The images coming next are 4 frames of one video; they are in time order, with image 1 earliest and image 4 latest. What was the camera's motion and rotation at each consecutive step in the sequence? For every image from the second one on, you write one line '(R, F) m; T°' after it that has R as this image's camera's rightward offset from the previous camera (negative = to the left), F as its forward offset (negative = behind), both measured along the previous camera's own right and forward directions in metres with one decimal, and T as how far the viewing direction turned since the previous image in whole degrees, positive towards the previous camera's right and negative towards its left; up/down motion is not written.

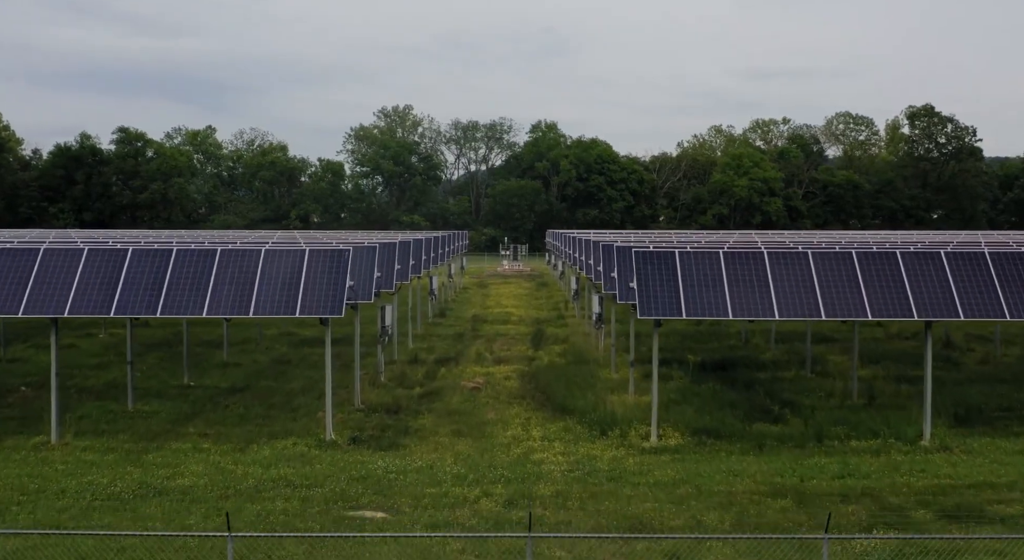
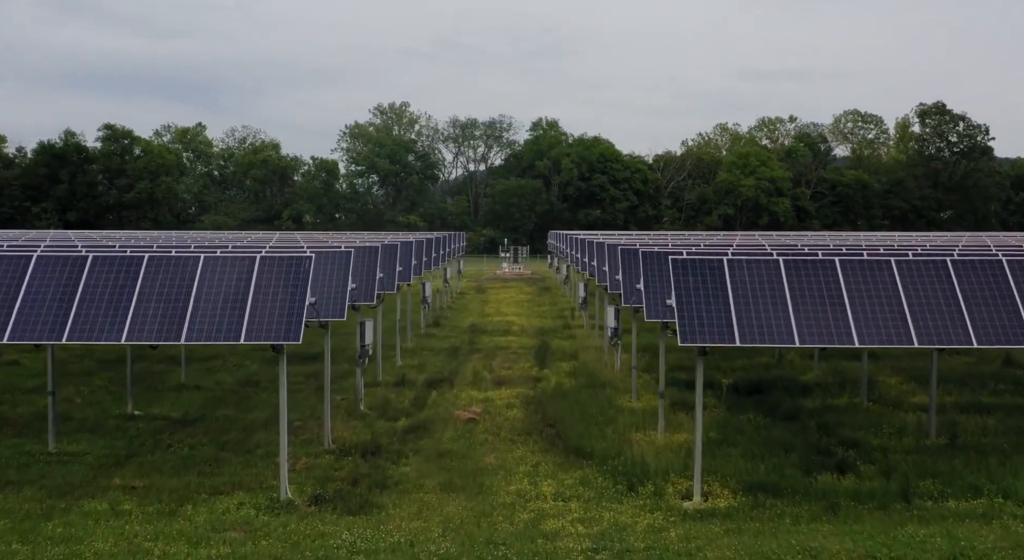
(-0.1, +3.0) m; 0°
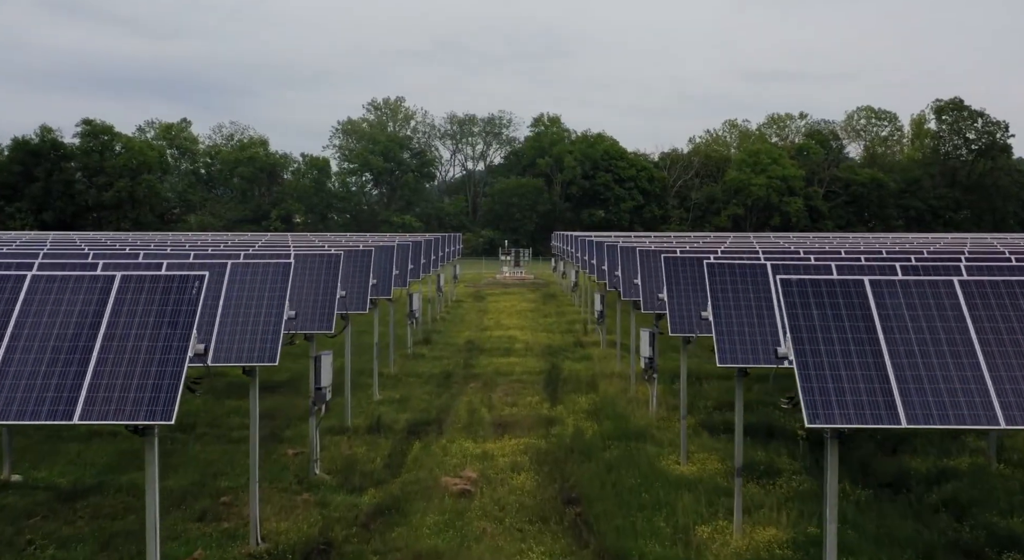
(-0.1, +4.2) m; 0°
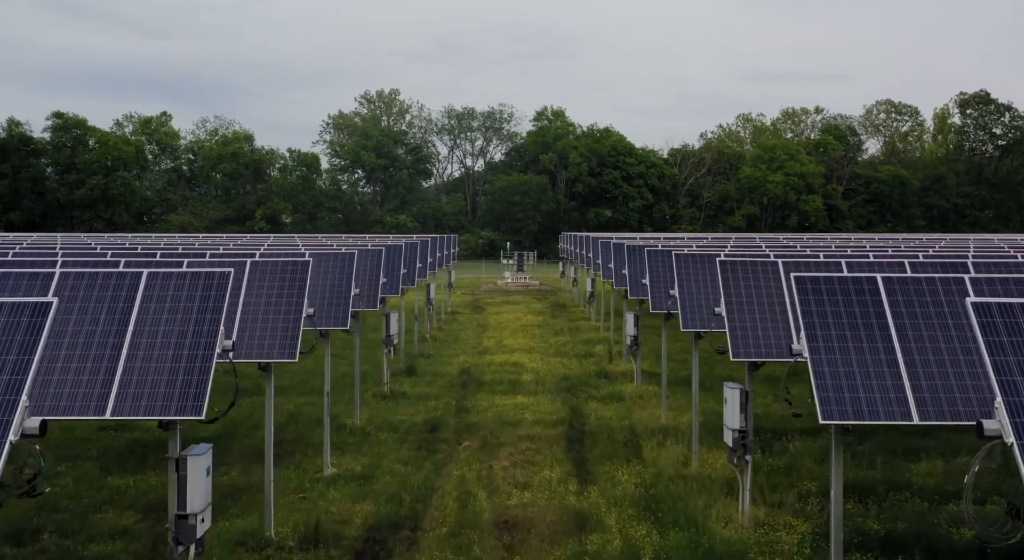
(-0.1, +5.3) m; 0°
